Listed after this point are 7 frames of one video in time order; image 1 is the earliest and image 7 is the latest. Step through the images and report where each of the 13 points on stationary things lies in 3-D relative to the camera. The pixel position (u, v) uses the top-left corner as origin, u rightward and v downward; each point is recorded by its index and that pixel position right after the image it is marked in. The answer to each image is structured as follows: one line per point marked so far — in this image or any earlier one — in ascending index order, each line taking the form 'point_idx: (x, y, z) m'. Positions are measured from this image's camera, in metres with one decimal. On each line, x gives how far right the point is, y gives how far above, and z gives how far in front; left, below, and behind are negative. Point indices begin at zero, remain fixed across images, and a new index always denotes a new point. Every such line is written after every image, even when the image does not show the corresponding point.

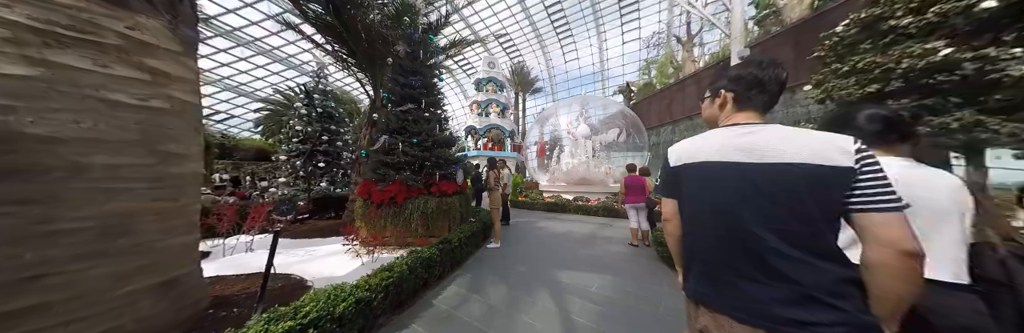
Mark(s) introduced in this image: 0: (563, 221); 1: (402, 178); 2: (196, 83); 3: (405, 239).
0: (+1.4, -1.5, +5.5) m
1: (-1.6, -0.2, +2.8) m
2: (-2.2, +0.6, +1.4) m
3: (-1.5, -1.0, +2.8) m
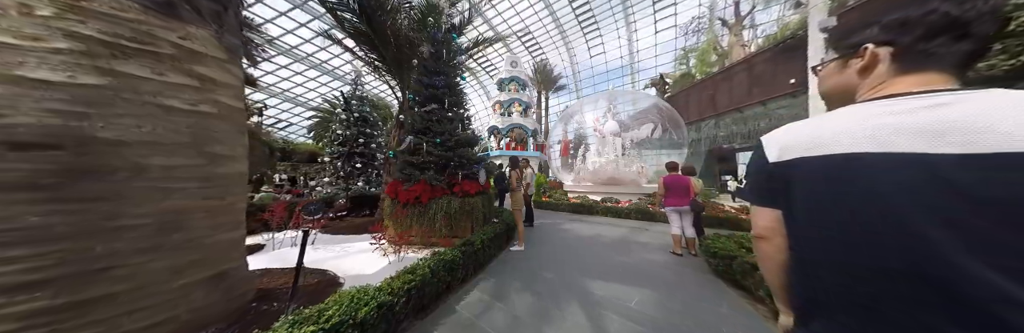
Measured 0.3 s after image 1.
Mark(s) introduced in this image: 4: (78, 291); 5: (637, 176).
0: (+2.0, -1.5, +5.1) m
1: (-1.2, -0.2, +2.9) m
2: (-2.0, +0.6, +1.5) m
3: (-1.2, -1.0, +2.8) m
4: (-1.9, -0.6, +0.9) m
5: (+5.1, -0.4, +8.3) m
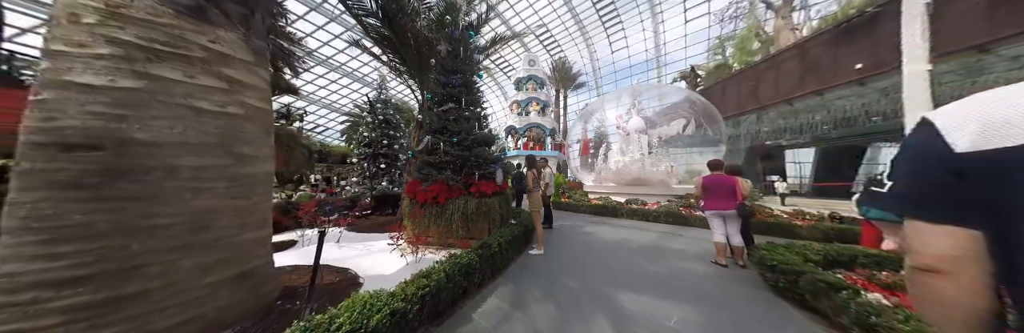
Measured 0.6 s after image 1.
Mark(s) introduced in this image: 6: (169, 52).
0: (+2.5, -1.5, +4.8) m
1: (-1.0, -0.2, +2.8) m
2: (-1.9, +0.6, +1.5) m
3: (-0.9, -1.0, +2.8) m
4: (-1.8, -0.5, +0.9) m
5: (+5.9, -0.4, +7.6) m
6: (-1.9, +0.6, +1.1) m
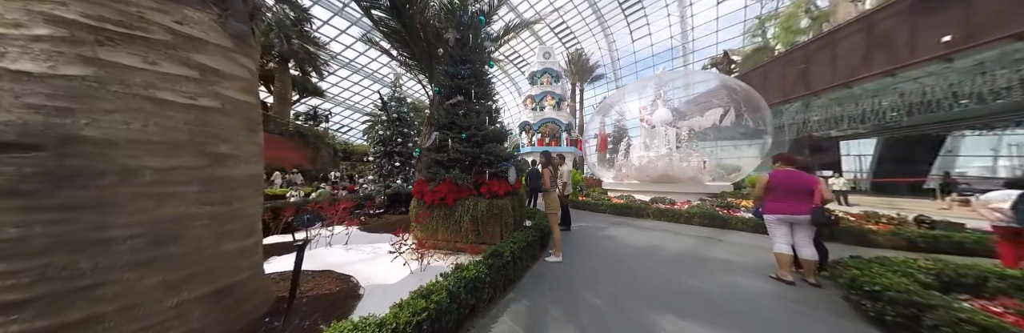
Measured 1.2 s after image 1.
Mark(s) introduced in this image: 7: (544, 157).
0: (+2.8, -1.4, +4.4) m
1: (-0.8, -0.1, +2.6) m
2: (-1.8, +0.6, +1.4) m
3: (-0.7, -1.0, +2.6) m
4: (-1.8, -0.6, +0.8) m
5: (+6.4, -0.2, +6.9) m
6: (-1.8, +0.6, +0.9) m
7: (+0.5, +0.1, +2.9) m
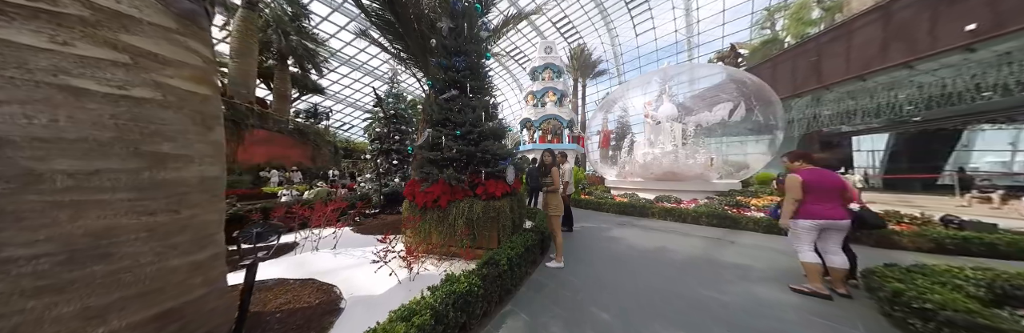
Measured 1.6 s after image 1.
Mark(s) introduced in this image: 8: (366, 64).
0: (+2.8, -1.3, +4.2) m
1: (-0.8, -0.1, +2.4) m
2: (-1.8, +0.6, +1.2) m
3: (-0.7, -1.0, +2.4) m
4: (-1.8, -0.6, +0.6) m
5: (+6.4, -0.1, +6.7) m
6: (-1.9, +0.6, +0.8) m
7: (+0.5, +0.2, +2.7) m
8: (-13.8, +9.6, +18.7) m
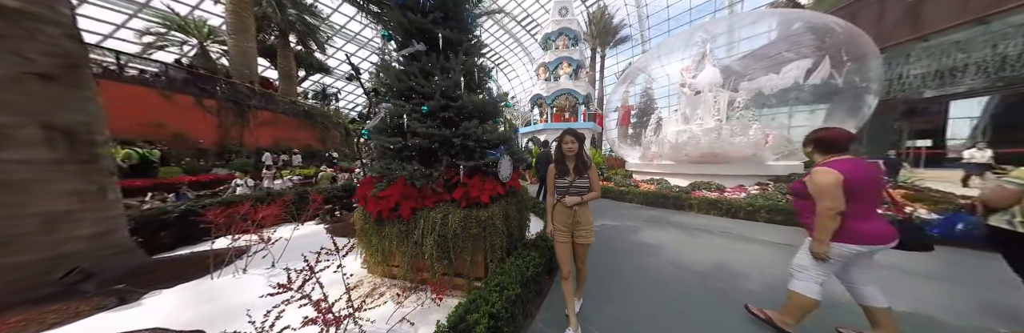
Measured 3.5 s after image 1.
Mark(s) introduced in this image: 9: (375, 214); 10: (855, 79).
0: (+2.9, -1.1, +3.3) m
1: (-0.9, -0.1, +1.6) m
2: (-2.0, +0.5, +0.4) m
3: (-0.8, -0.9, +1.7) m
4: (-2.0, -0.7, -0.1) m
5: (+6.6, +0.4, +5.4) m
6: (-2.0, +0.5, 0.0) m
7: (+0.4, +0.3, +1.8) m
8: (-12.9, +11.2, +17.7) m
9: (-1.1, -0.4, +1.7) m
10: (+8.1, +2.0, +4.7) m
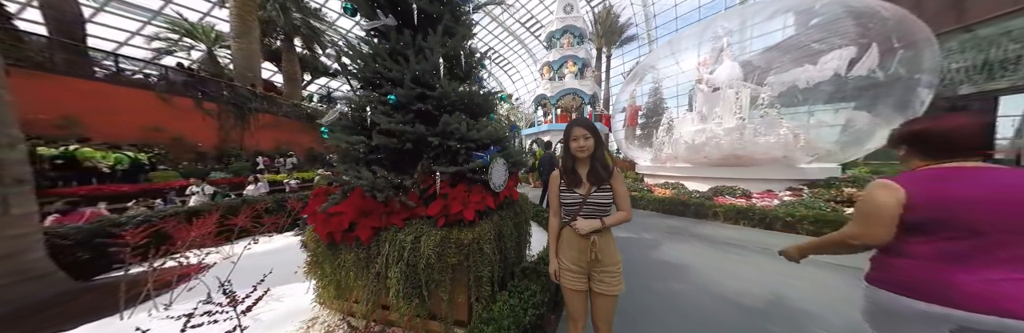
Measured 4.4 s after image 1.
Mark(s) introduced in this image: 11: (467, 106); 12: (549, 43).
0: (+2.8, -1.1, +2.8) m
1: (-0.9, -0.1, +1.2) m
2: (-2.0, +0.5, 0.0) m
3: (-0.8, -0.9, +1.3) m
4: (-2.0, -0.7, -0.4) m
5: (+6.6, +0.3, +4.8) m
6: (-2.1, +0.5, -0.4) m
7: (+0.4, +0.2, +1.4) m
8: (-12.6, +10.9, +17.7) m
9: (-1.2, -0.4, +1.3) m
10: (+8.1, +2.0, +4.1) m
11: (-0.3, +0.5, +1.5) m
12: (+2.5, +8.4, +13.6) m
